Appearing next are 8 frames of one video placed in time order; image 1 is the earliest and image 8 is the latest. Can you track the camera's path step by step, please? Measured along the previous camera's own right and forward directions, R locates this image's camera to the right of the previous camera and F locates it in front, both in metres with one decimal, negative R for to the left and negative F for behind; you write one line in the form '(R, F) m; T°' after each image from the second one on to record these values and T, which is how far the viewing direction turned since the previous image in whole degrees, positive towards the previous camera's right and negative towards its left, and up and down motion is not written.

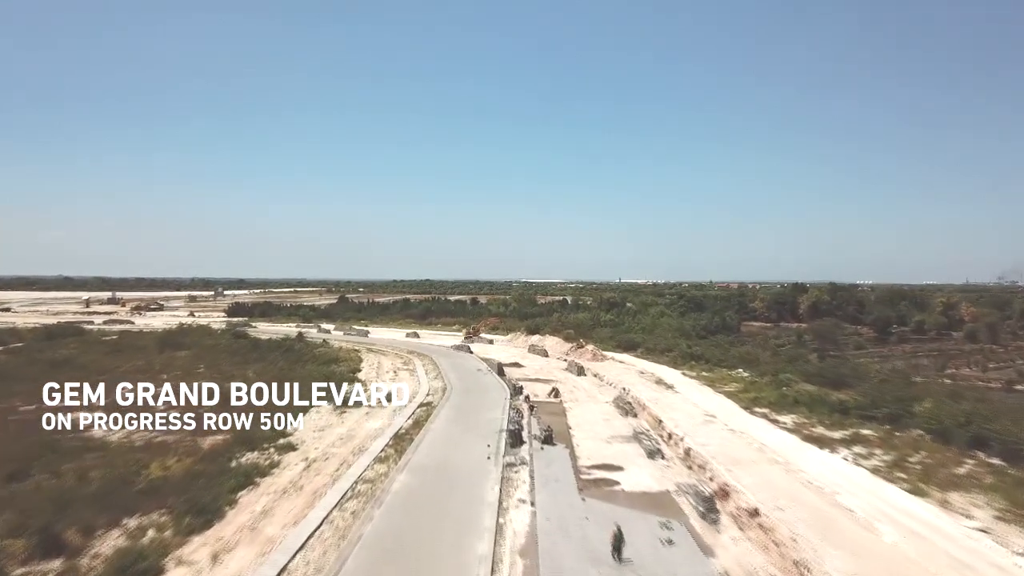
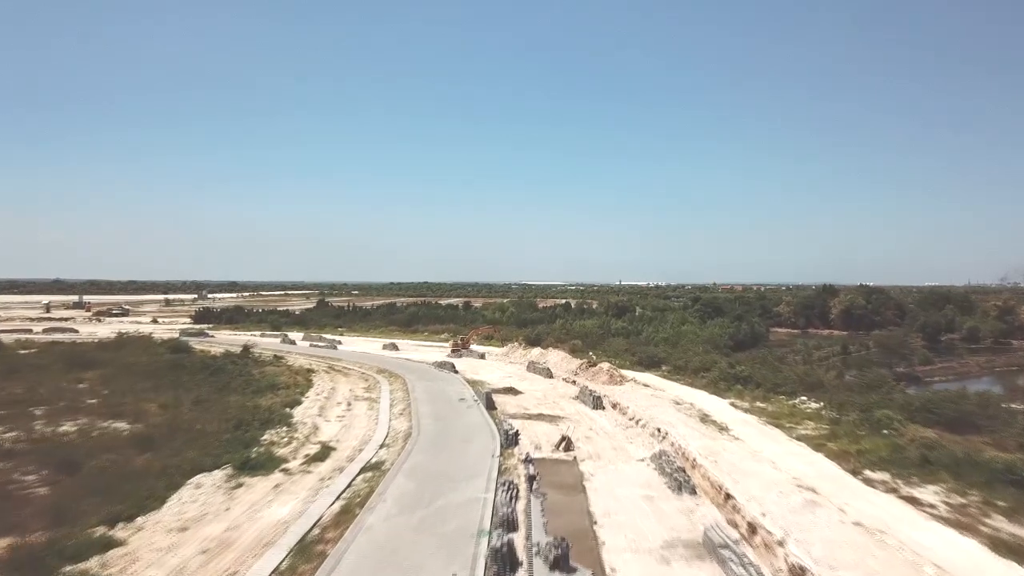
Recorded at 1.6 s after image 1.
(+0.2, +6.8) m; 0°
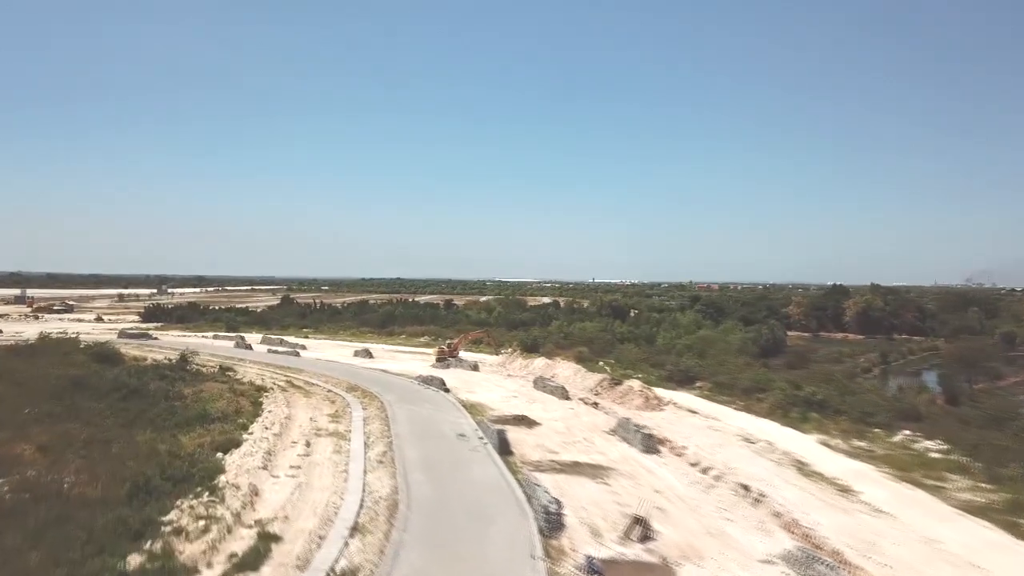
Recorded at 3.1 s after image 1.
(-0.9, +5.5) m; +2°
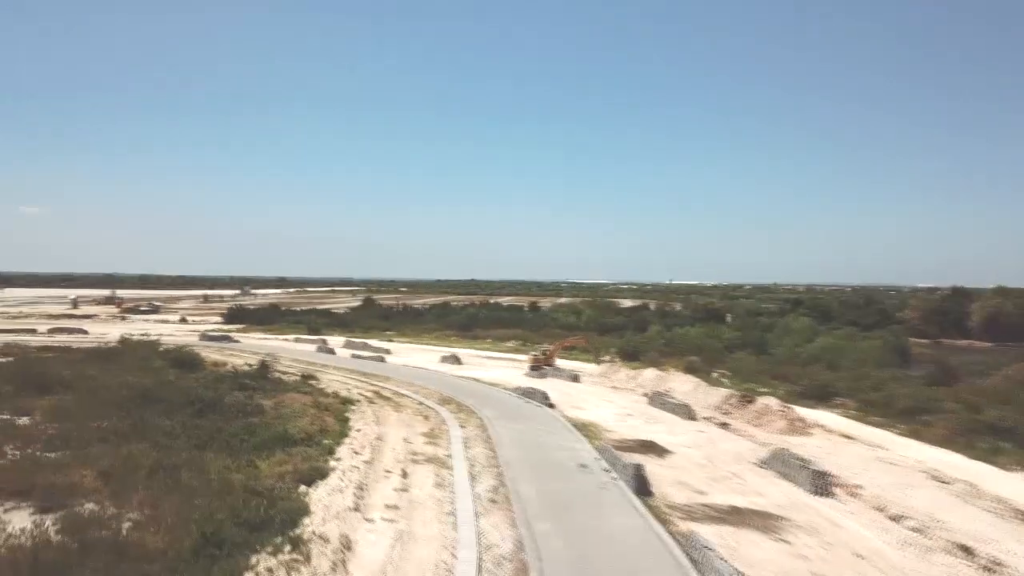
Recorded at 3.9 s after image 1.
(-1.0, +2.5) m; -5°
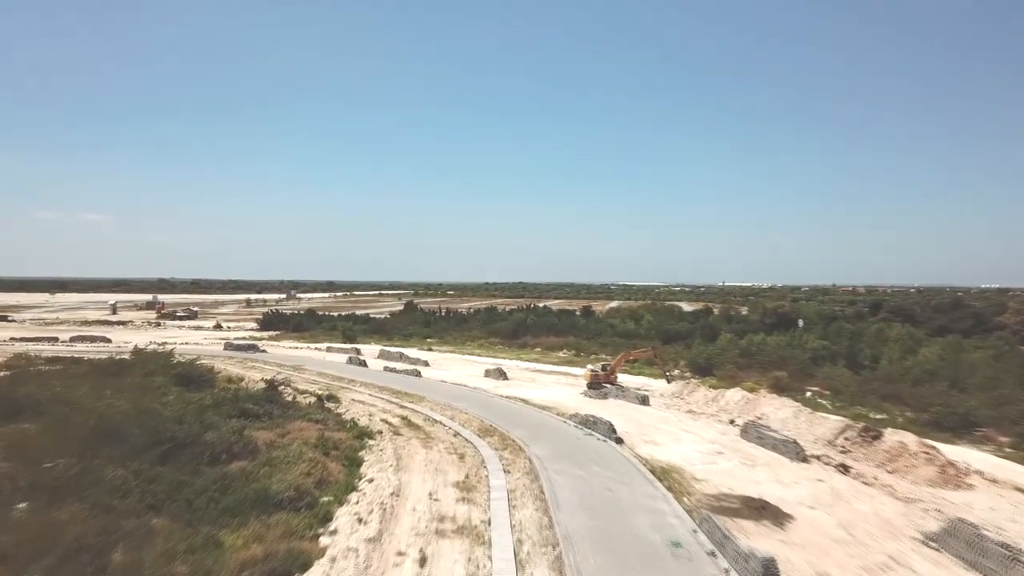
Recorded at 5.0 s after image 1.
(-0.2, +3.8) m; -3°
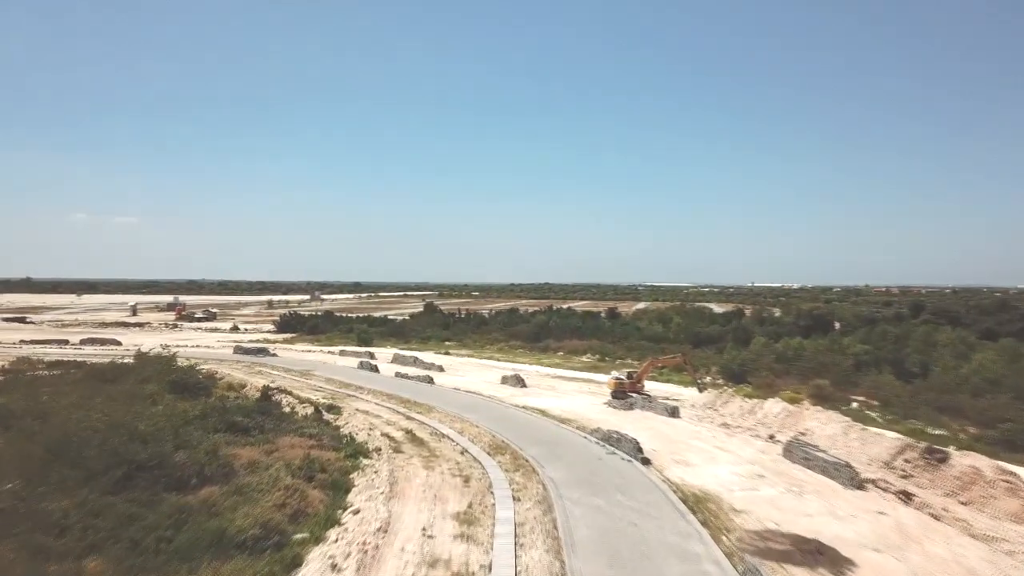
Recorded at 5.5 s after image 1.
(+0.2, +1.7) m; -2°
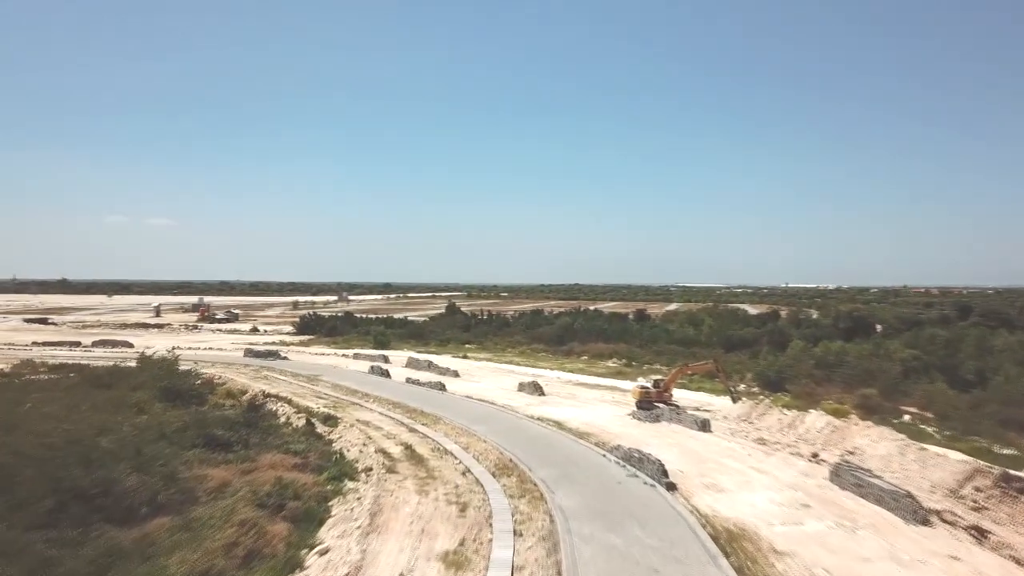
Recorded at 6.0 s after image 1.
(+0.4, +1.7) m; -2°
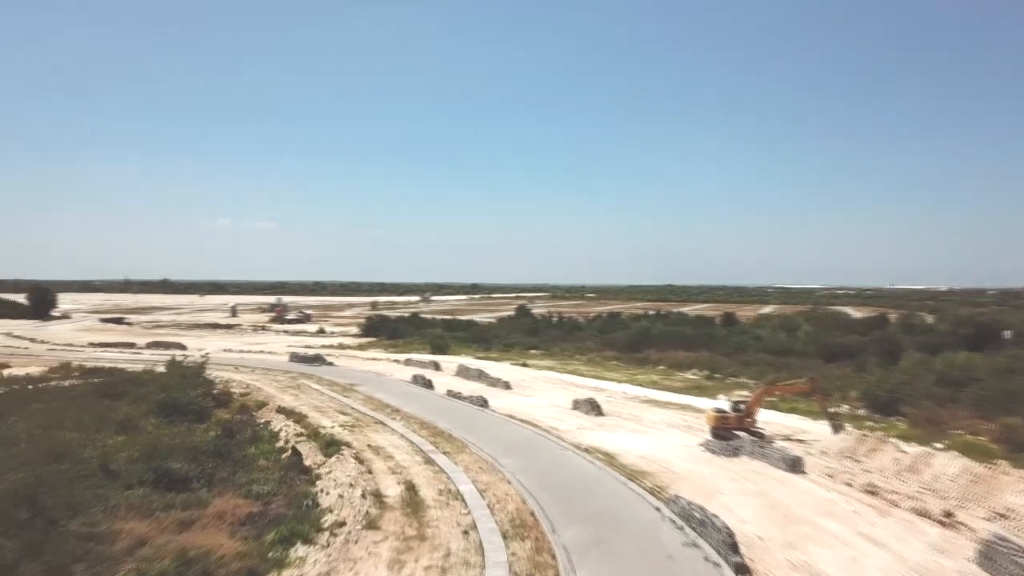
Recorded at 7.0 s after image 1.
(+0.9, +3.3) m; -6°
